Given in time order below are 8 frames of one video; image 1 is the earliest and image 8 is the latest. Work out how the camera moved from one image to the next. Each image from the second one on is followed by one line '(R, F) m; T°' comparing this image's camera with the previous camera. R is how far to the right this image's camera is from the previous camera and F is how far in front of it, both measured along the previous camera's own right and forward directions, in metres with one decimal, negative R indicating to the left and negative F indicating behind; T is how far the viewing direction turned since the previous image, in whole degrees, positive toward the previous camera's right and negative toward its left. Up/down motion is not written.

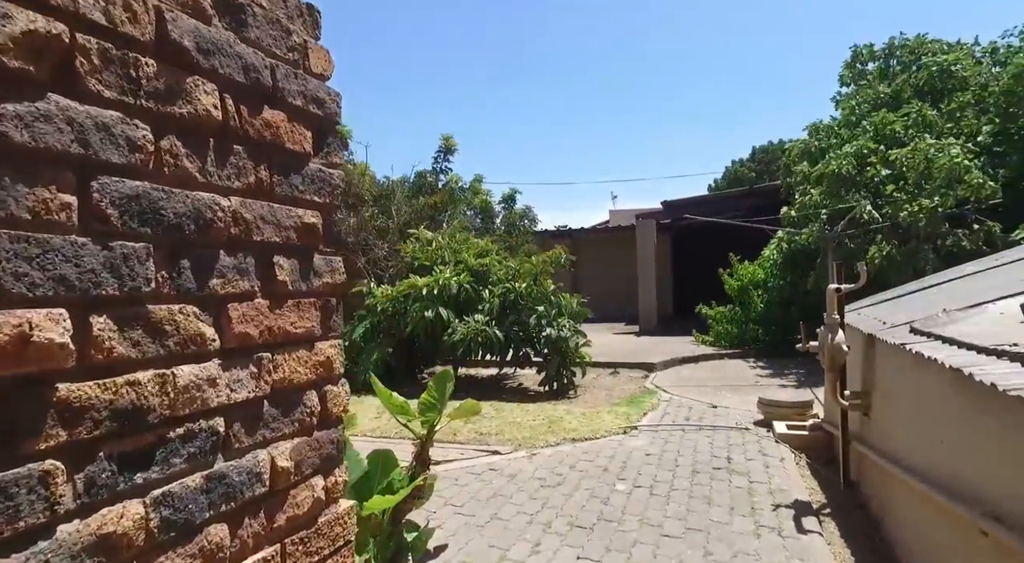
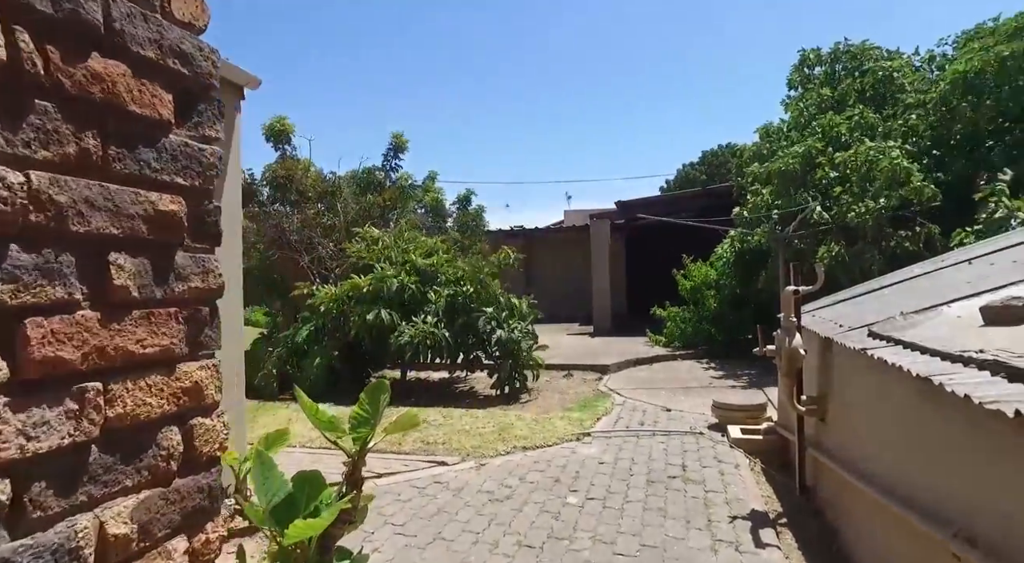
(+0.1, +0.3) m; +4°
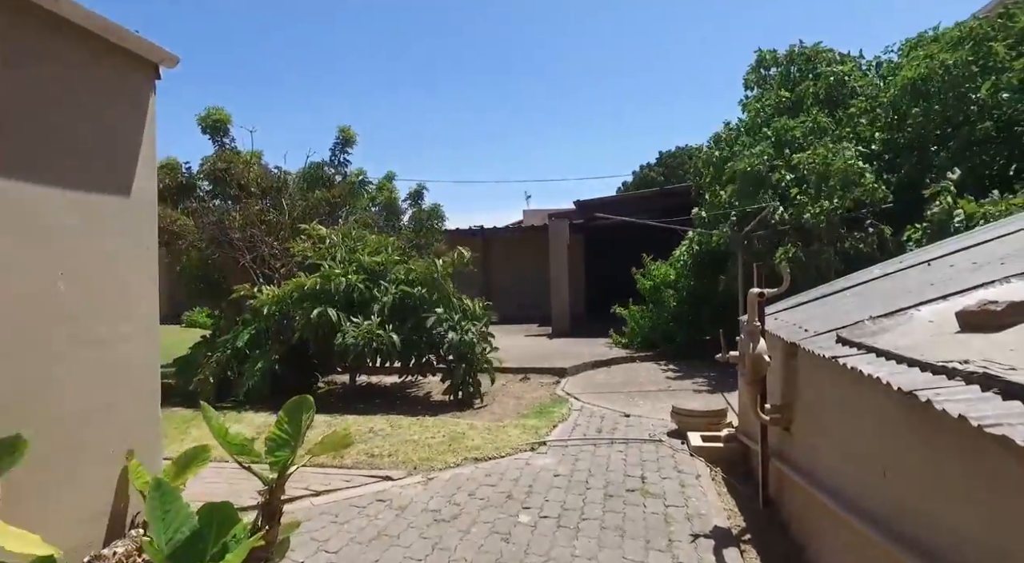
(+0.1, +0.3) m; +4°
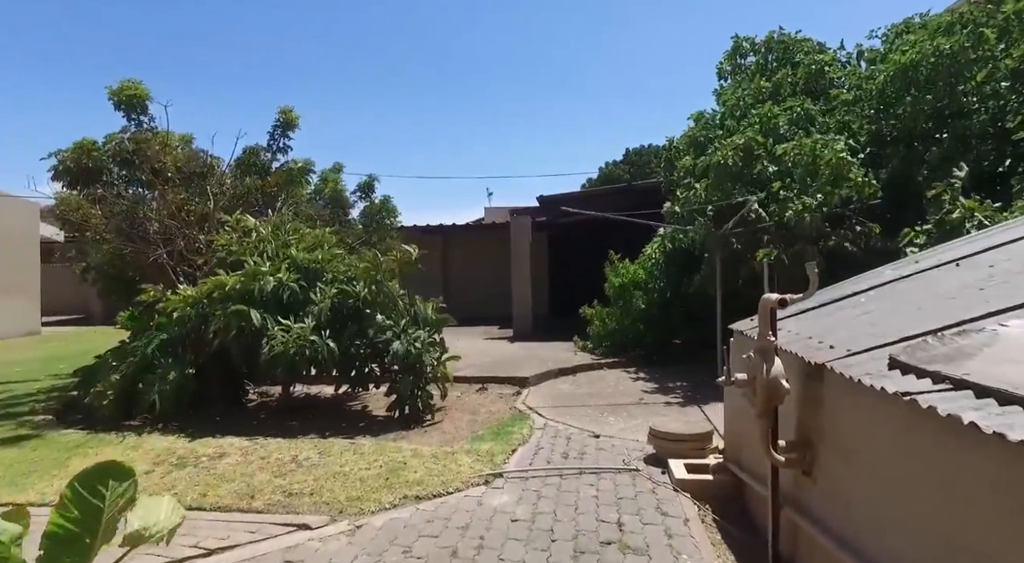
(+0.1, +1.0) m; +3°
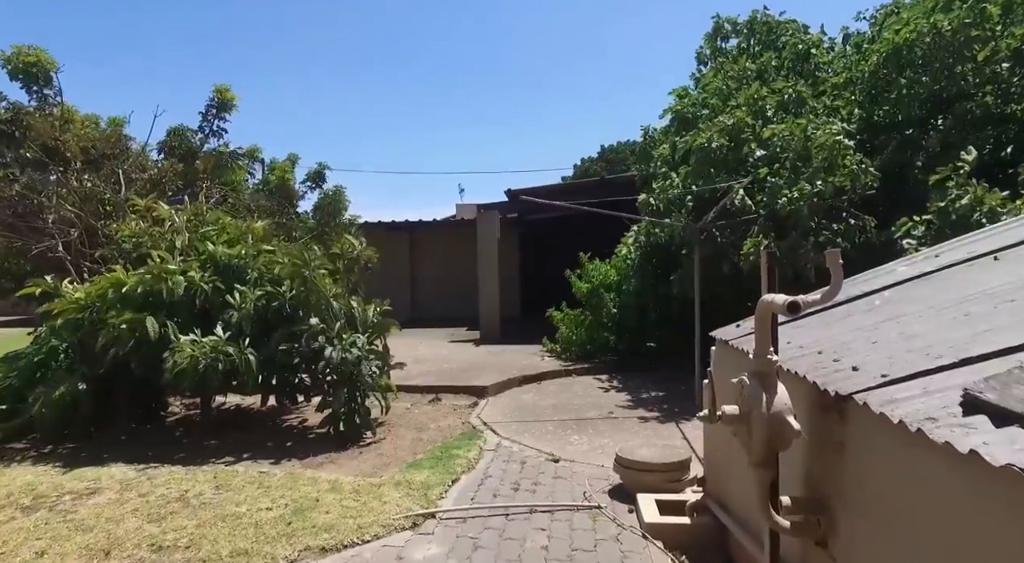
(+0.3, +0.9) m; +2°
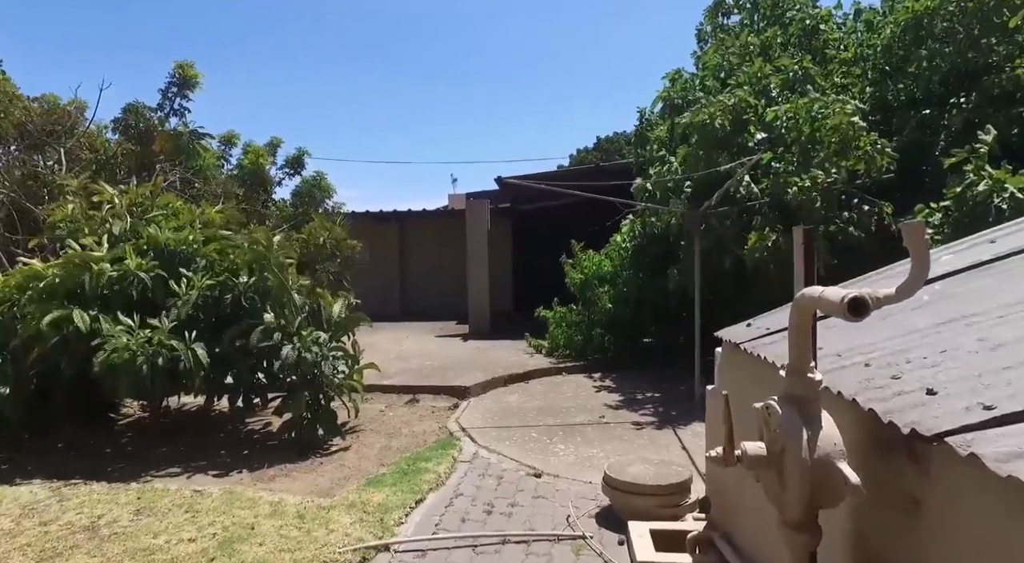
(+0.2, +0.7) m; 0°
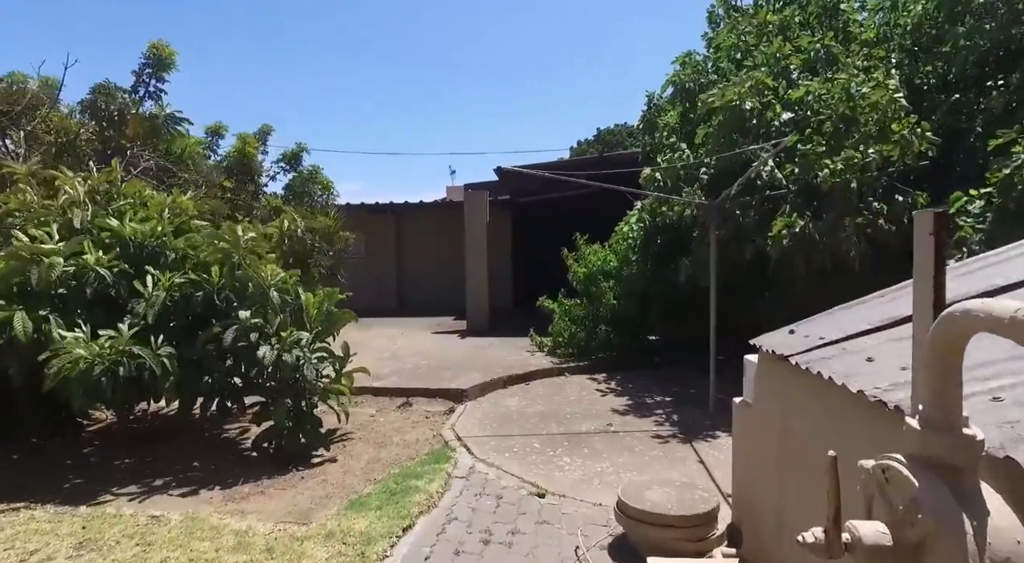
(0.0, +0.5) m; 0°
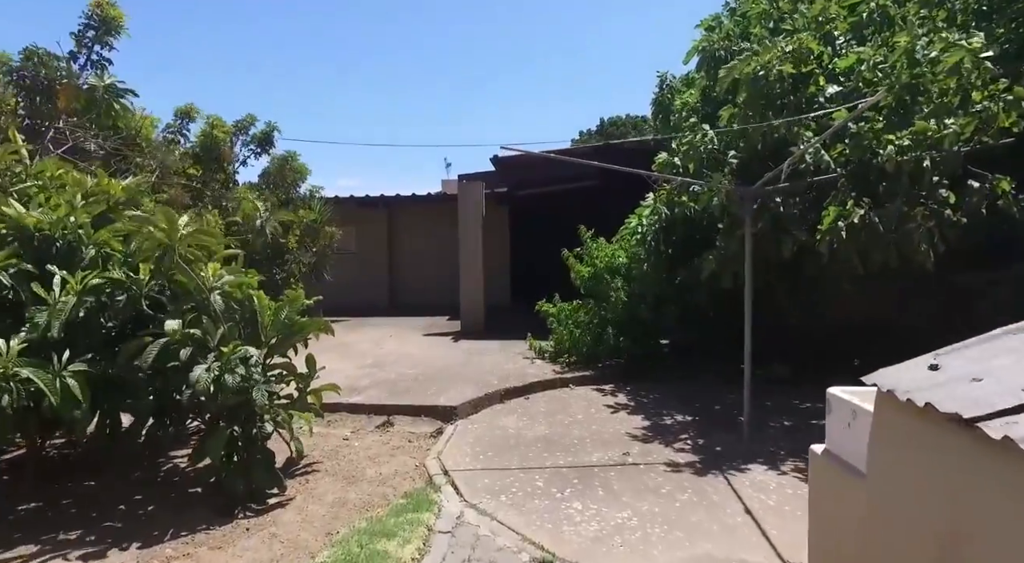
(0.0, +1.0) m; 0°
